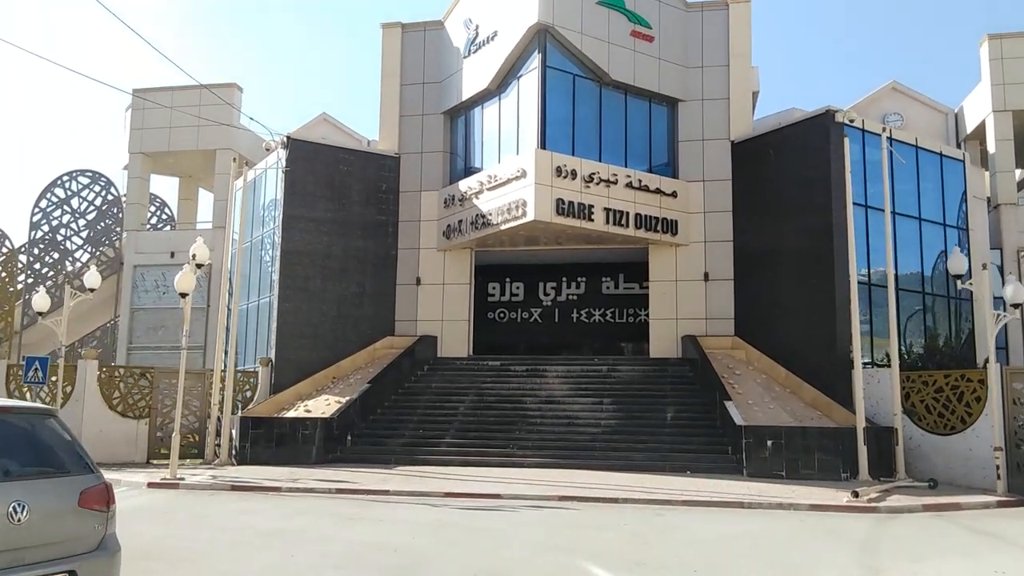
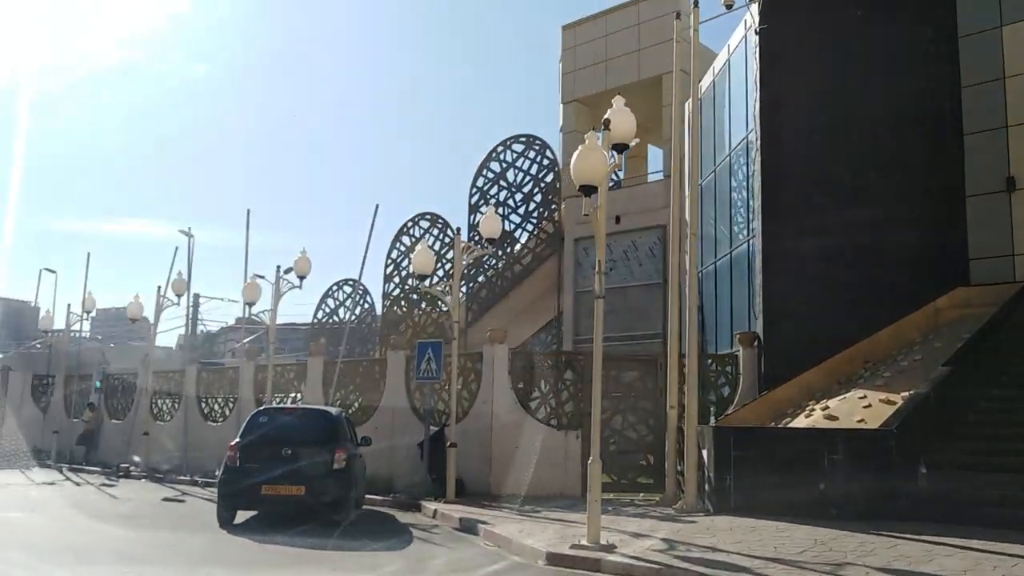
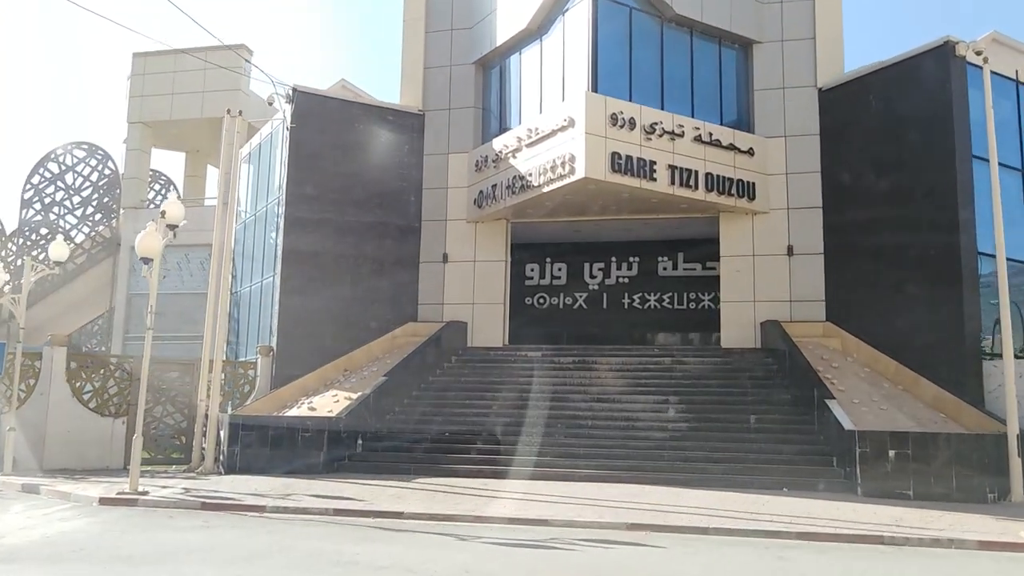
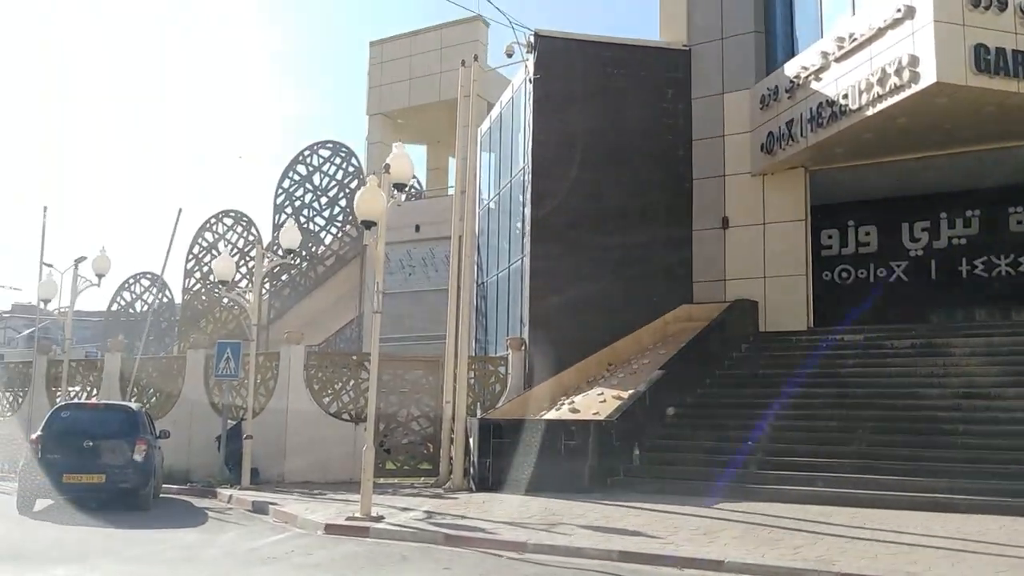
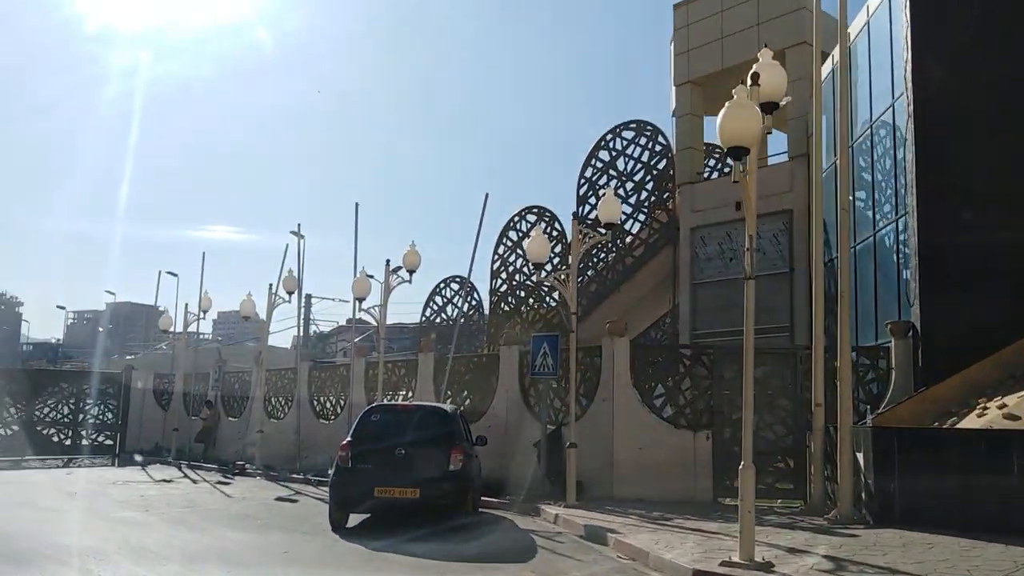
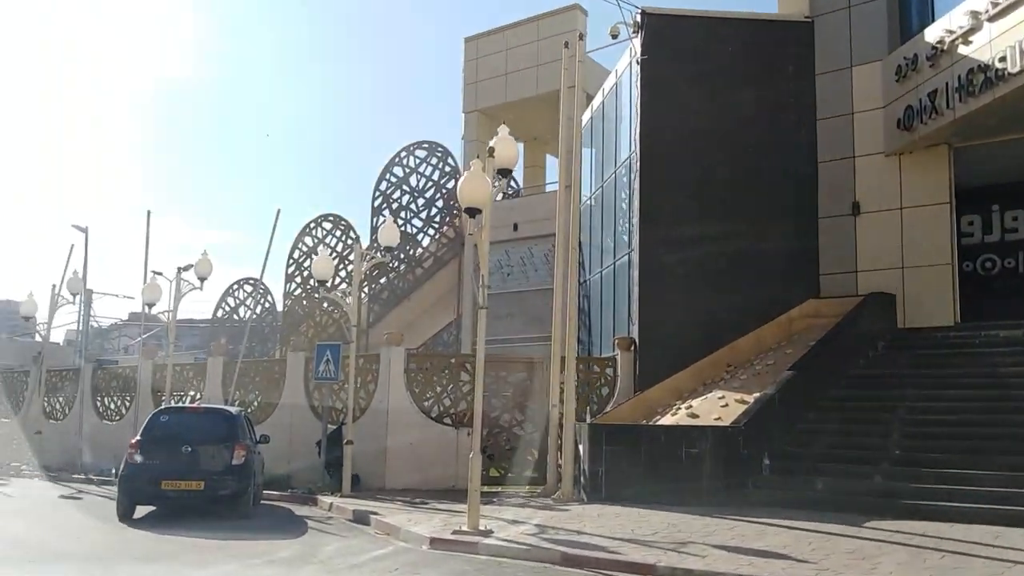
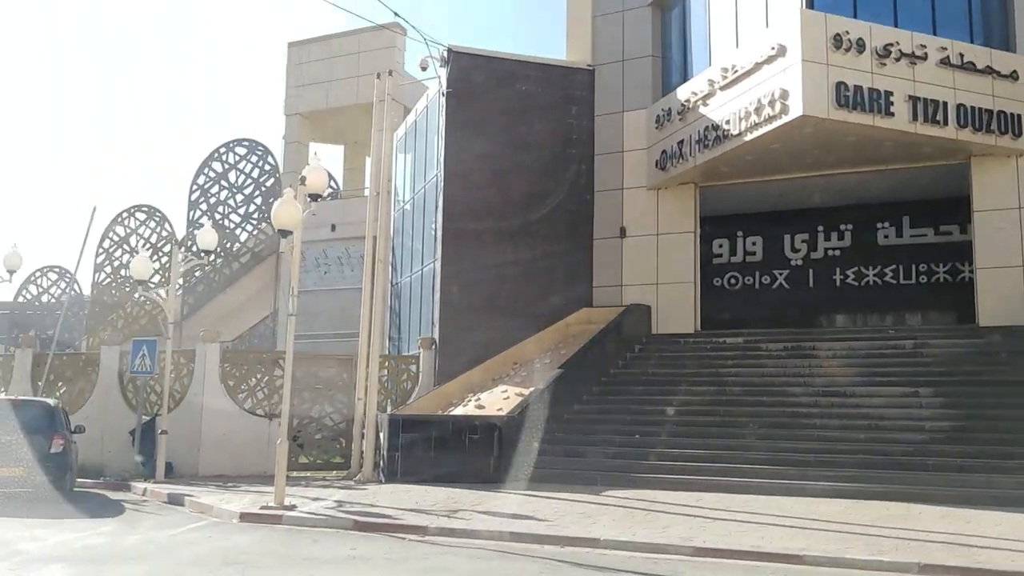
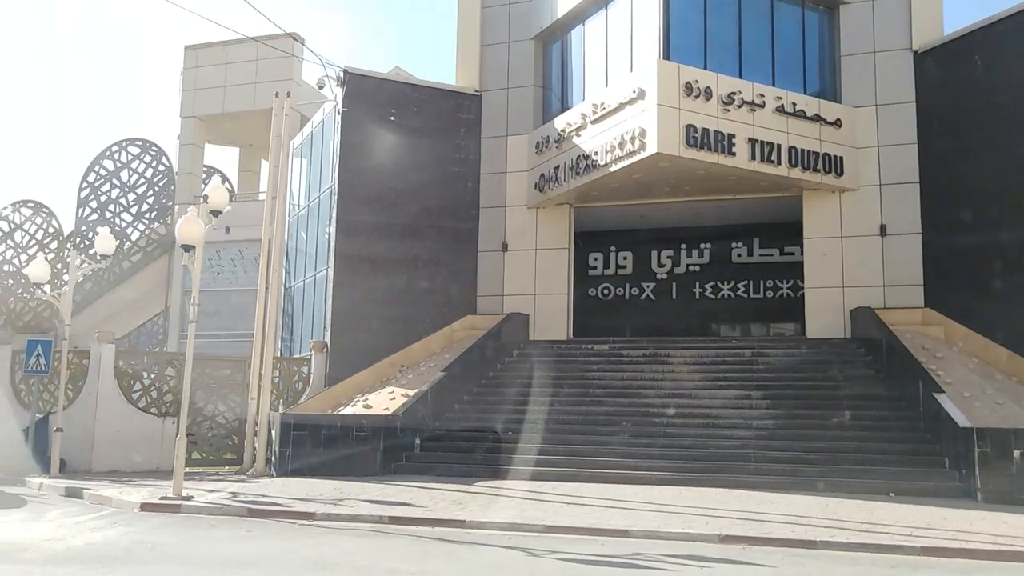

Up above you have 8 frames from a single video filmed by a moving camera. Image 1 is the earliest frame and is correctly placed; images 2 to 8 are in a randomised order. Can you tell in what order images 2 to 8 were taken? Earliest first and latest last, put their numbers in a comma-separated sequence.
3, 8, 7, 4, 6, 2, 5
